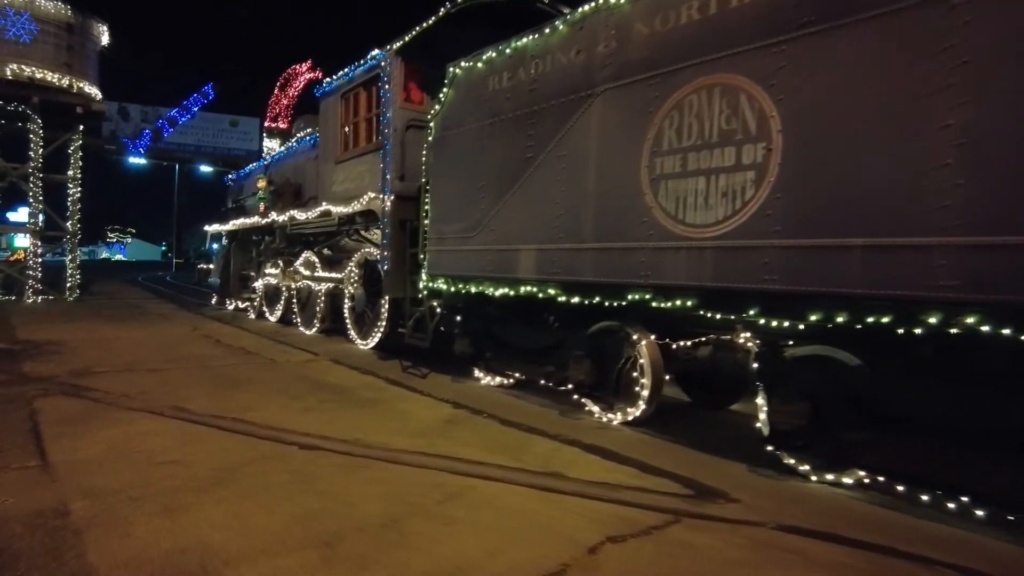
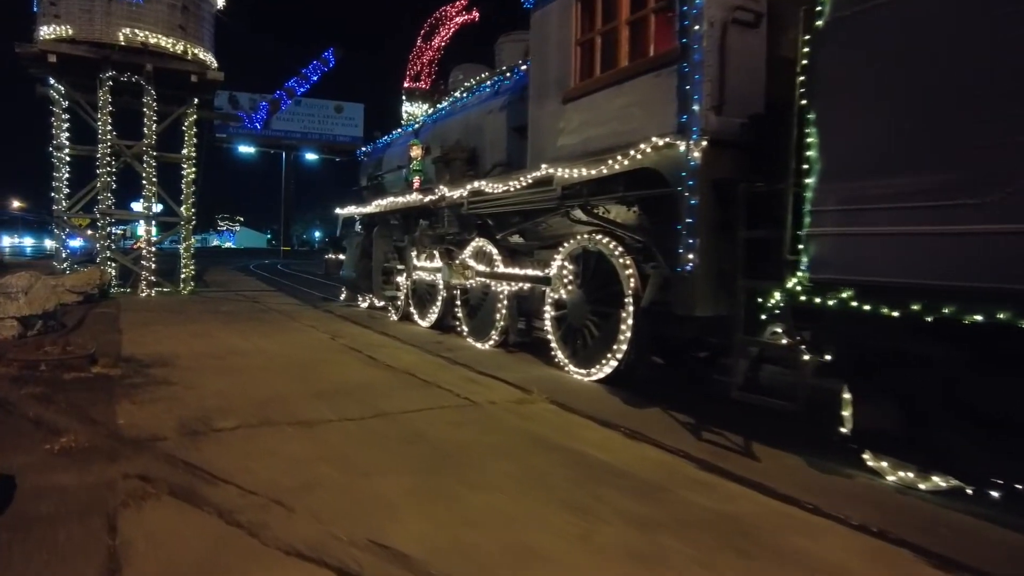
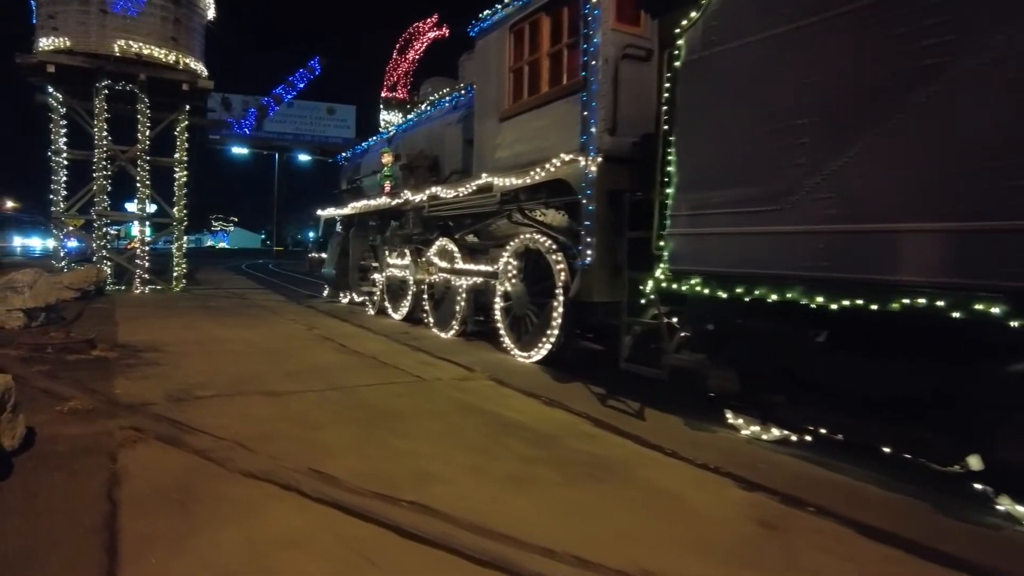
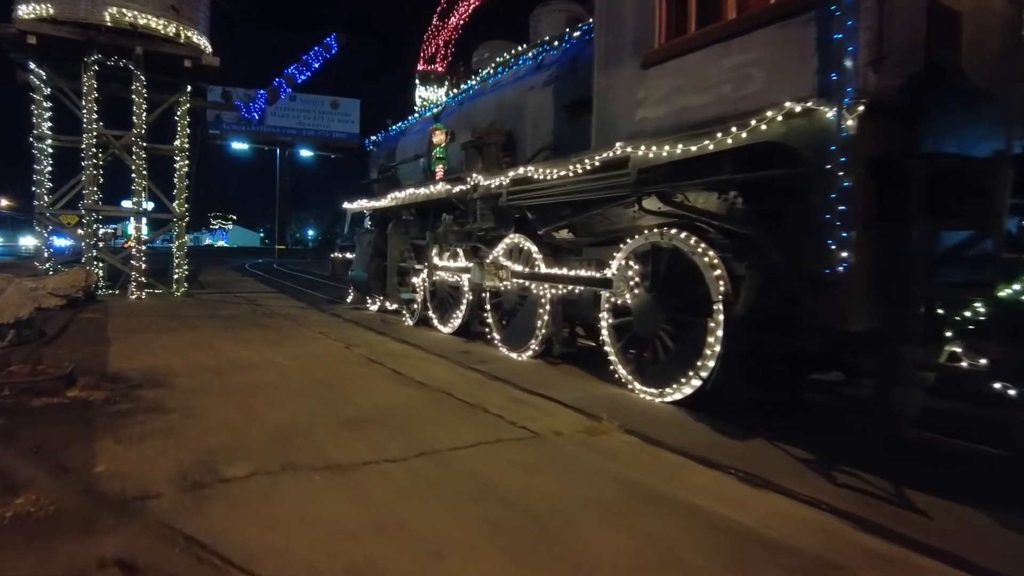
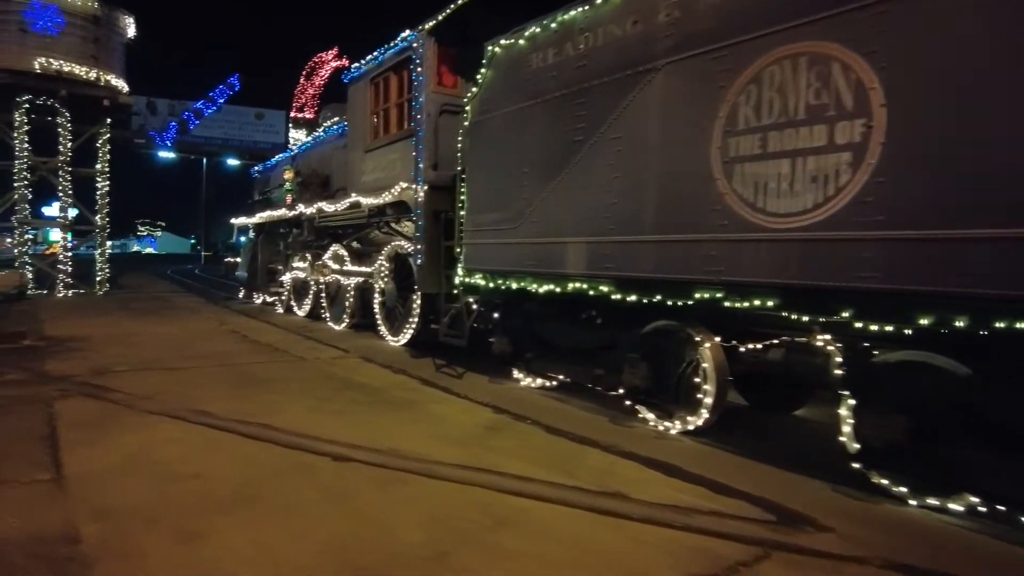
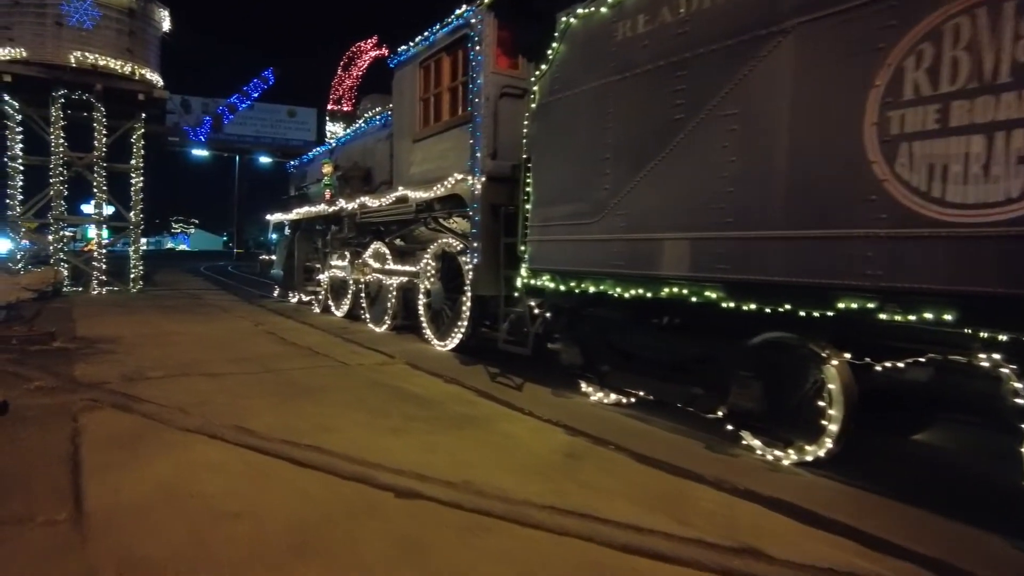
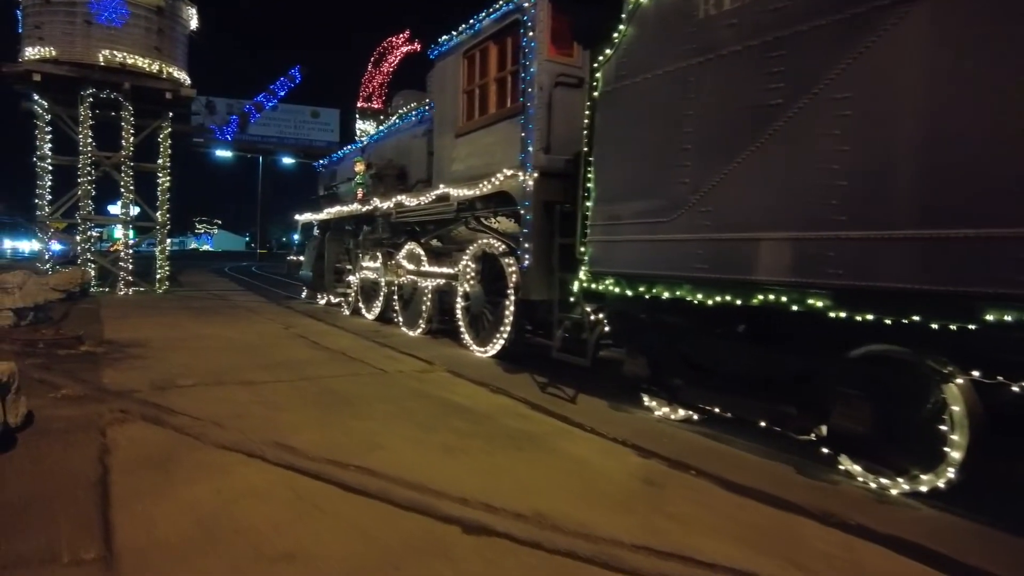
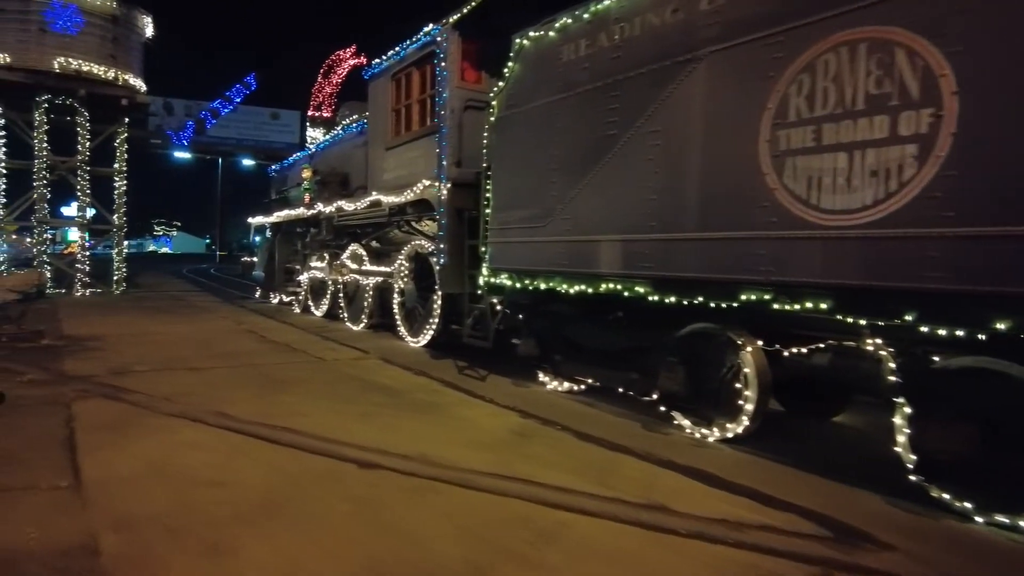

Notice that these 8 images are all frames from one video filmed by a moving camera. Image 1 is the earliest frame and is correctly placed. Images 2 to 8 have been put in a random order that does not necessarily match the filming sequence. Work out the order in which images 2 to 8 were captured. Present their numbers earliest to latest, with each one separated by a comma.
5, 8, 6, 7, 3, 2, 4
